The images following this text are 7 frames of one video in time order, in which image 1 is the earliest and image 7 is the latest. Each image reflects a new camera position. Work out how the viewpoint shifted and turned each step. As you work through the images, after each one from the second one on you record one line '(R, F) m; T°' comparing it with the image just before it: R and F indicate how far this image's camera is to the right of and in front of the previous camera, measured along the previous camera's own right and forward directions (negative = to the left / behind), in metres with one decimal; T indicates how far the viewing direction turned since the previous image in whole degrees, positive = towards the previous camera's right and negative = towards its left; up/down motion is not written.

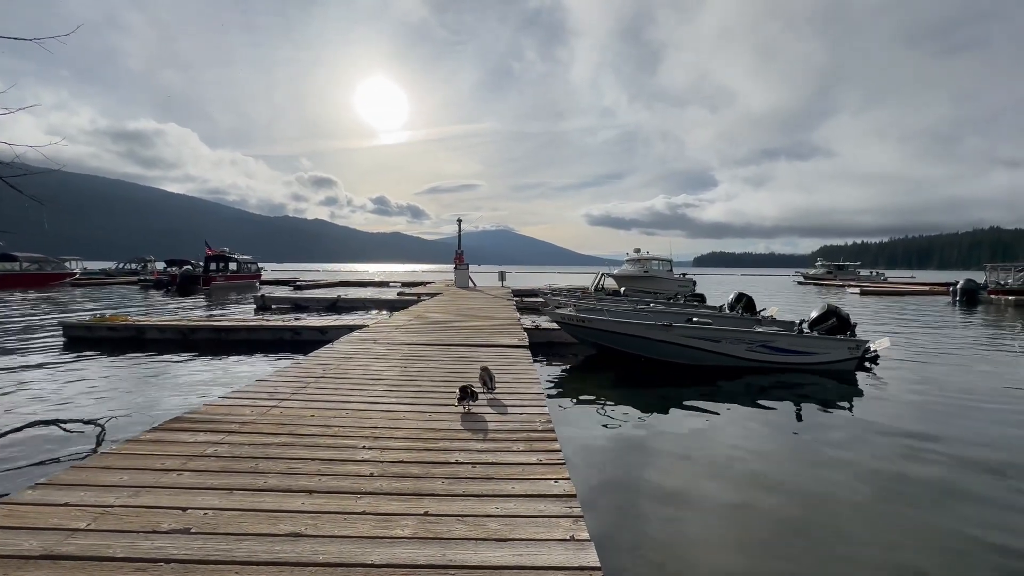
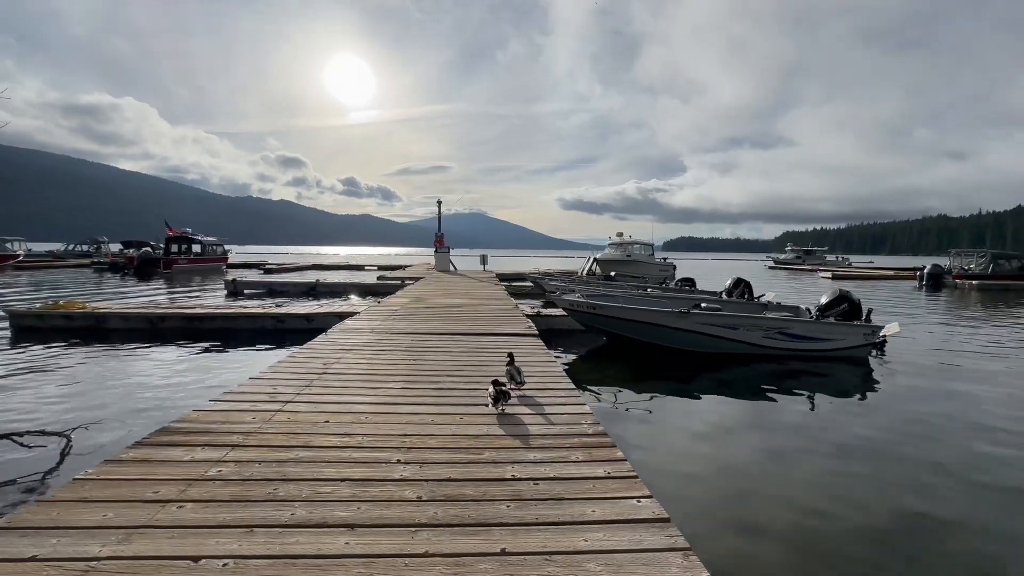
(-0.7, +0.6) m; +3°
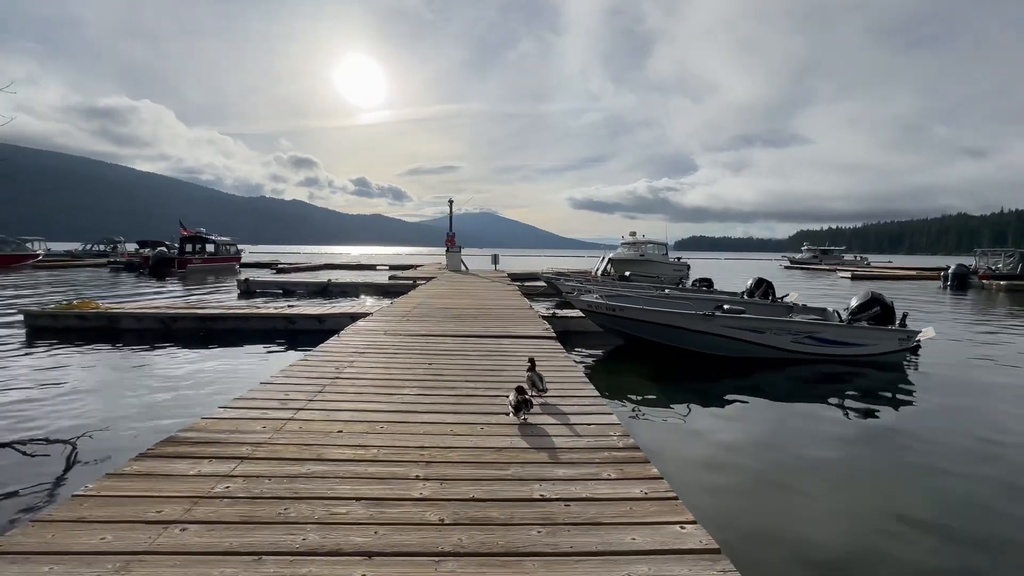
(-0.1, +0.3) m; -1°
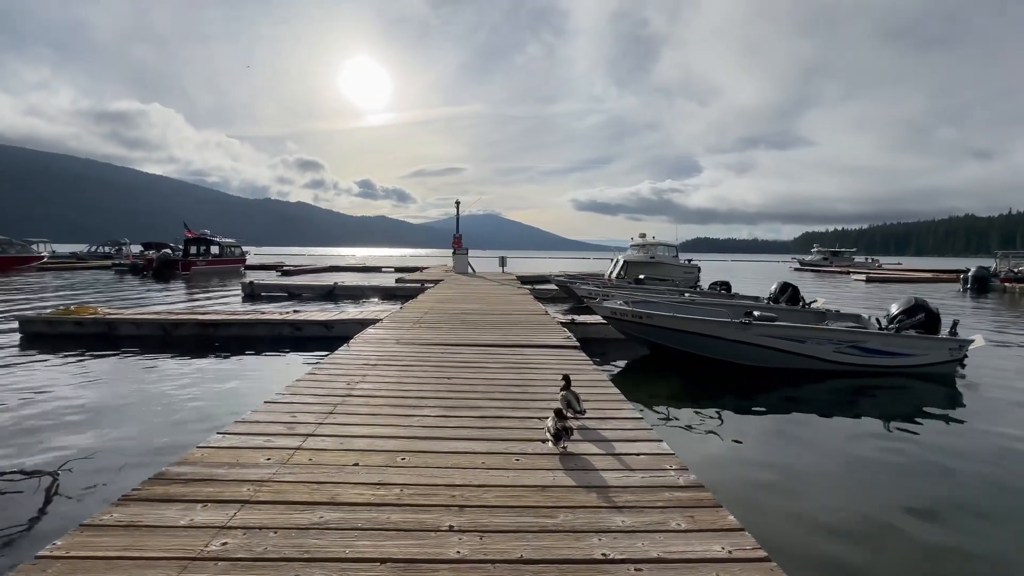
(-0.3, +0.6) m; 0°
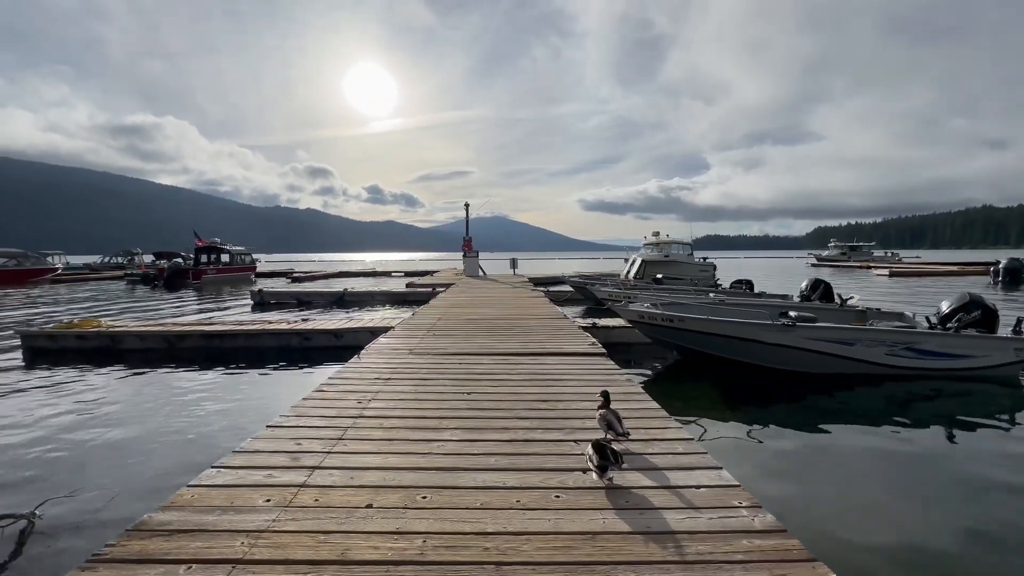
(-0.2, +0.6) m; -1°
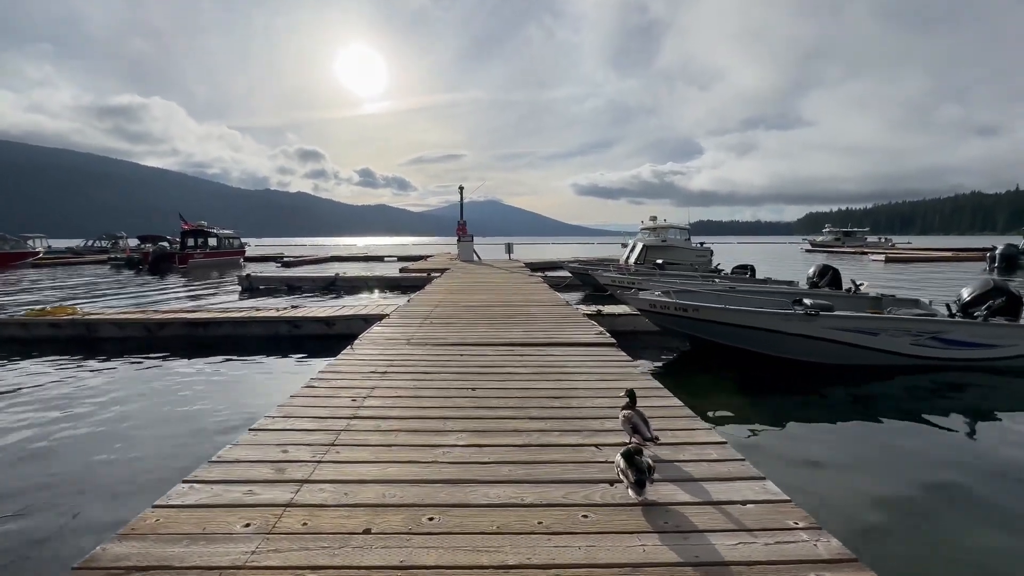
(-0.2, +0.5) m; +1°
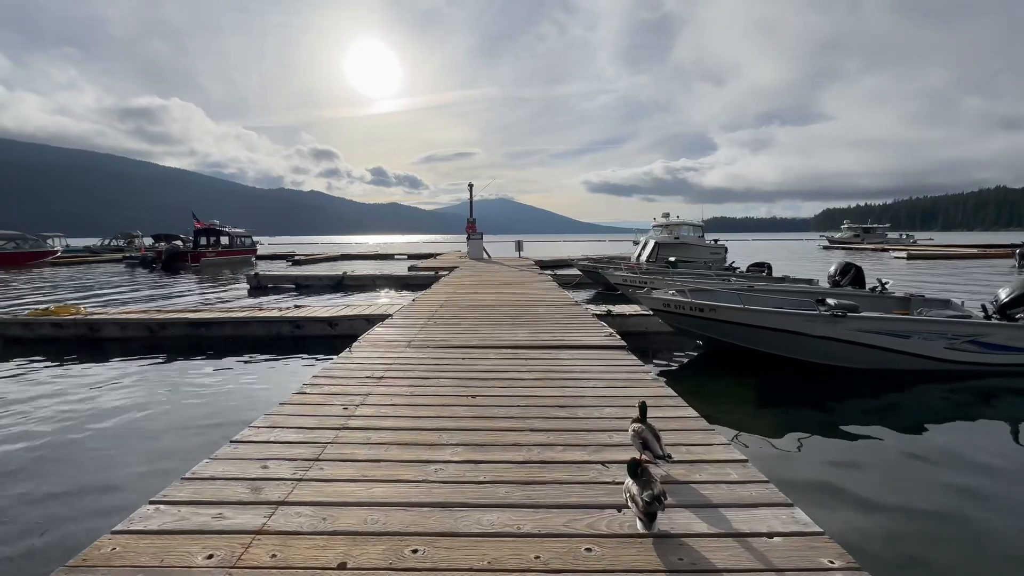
(+0.1, +0.3) m; -1°
